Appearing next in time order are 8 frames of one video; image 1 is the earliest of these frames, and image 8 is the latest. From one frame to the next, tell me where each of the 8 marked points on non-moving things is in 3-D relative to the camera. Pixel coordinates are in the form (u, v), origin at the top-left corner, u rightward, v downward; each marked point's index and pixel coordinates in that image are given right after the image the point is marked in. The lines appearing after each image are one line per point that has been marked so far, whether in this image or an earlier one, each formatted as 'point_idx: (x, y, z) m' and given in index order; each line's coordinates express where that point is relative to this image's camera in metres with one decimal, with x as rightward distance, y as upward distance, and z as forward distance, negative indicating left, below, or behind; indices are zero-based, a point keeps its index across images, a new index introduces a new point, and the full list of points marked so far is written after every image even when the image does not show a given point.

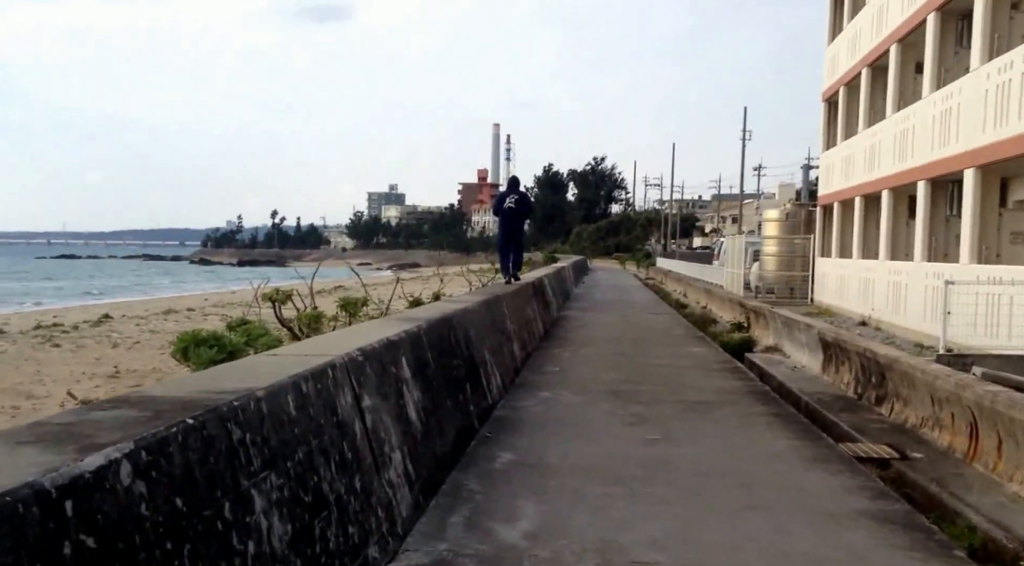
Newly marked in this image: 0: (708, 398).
0: (+2.0, -1.1, +10.0) m
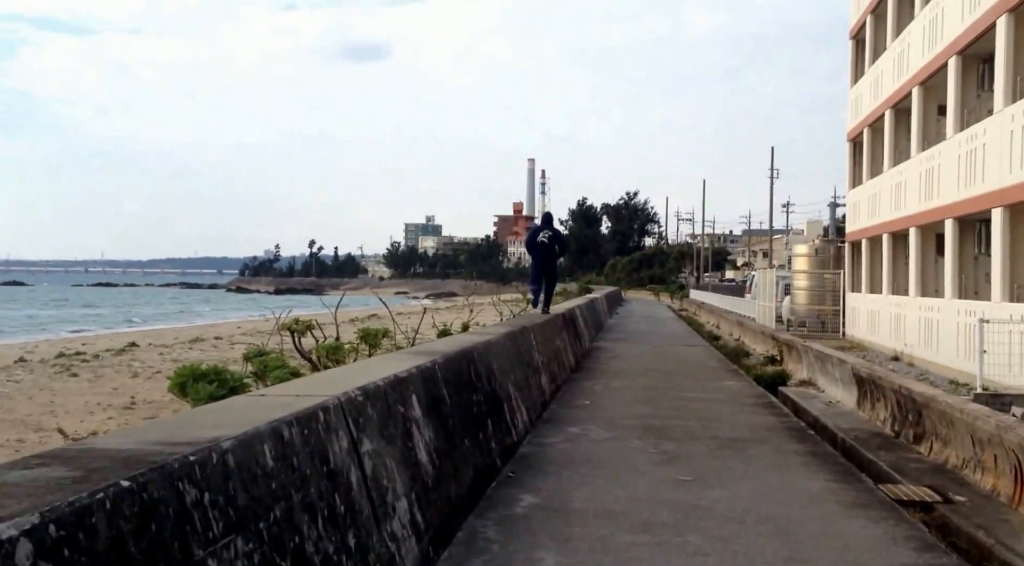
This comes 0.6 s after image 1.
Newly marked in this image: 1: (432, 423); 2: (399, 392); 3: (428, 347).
0: (+2.2, -1.5, +9.6) m
1: (-0.5, -0.8, +6.0) m
2: (-0.6, -0.6, +5.5) m
3: (-0.6, -0.5, +7.5) m
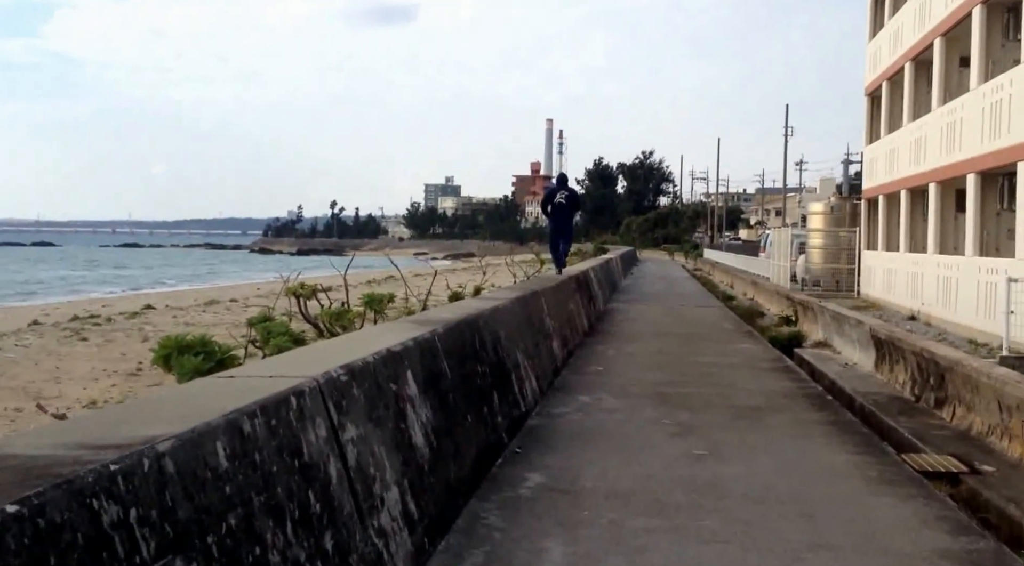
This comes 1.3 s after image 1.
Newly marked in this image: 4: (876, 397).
0: (+2.3, -1.1, +9.2) m
1: (-0.5, -0.7, +5.7) m
2: (-0.6, -0.4, +5.1) m
3: (-0.6, -0.2, +7.1) m
4: (+3.8, -1.2, +10.3) m
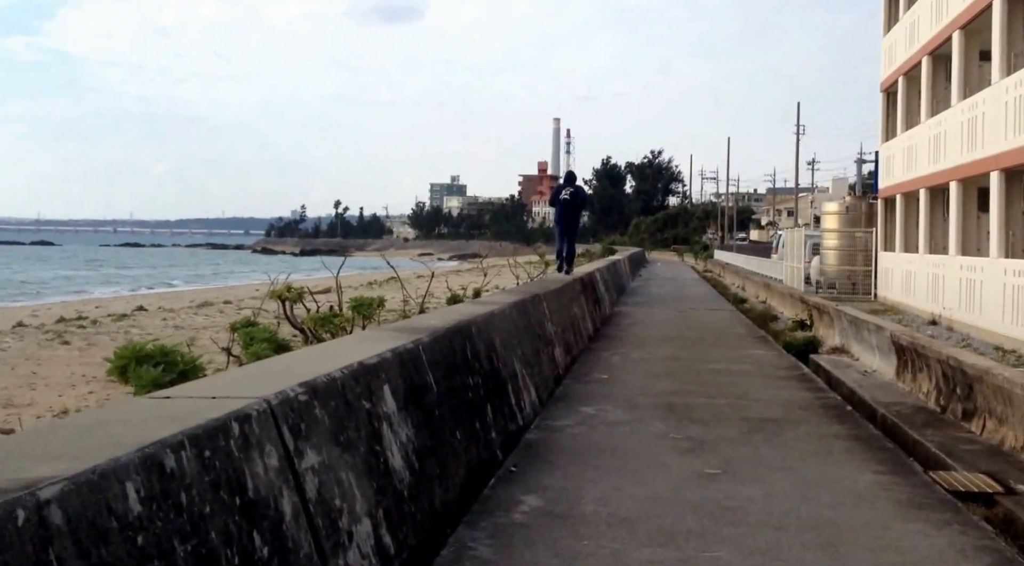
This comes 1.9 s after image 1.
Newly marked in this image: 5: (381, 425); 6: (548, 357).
0: (+2.3, -1.1, +8.6) m
1: (-0.5, -0.7, +5.1) m
2: (-0.7, -0.5, +4.6) m
3: (-0.6, -0.3, +6.6) m
4: (+3.7, -1.2, +9.7) m
5: (-0.6, -0.7, +4.6) m
6: (+0.4, -0.7, +10.0) m
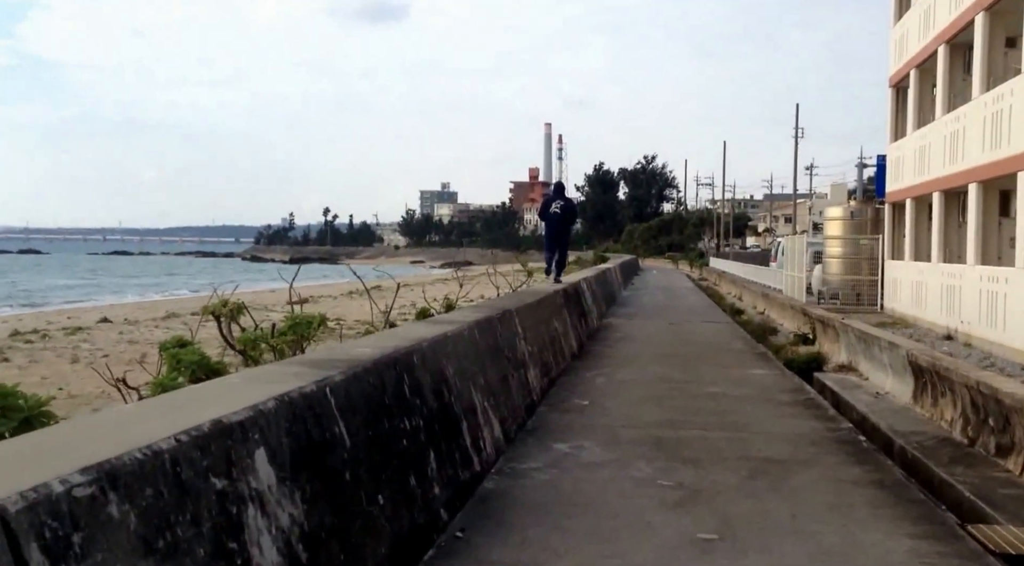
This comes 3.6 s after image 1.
0: (+2.0, -1.3, +7.4) m
1: (-0.8, -0.8, +3.9) m
2: (-0.9, -0.5, +3.3) m
3: (-0.9, -0.4, +5.3) m
4: (+3.5, -1.3, +8.4) m
5: (-0.9, -0.7, +3.3) m
6: (+0.1, -0.9, +8.7) m
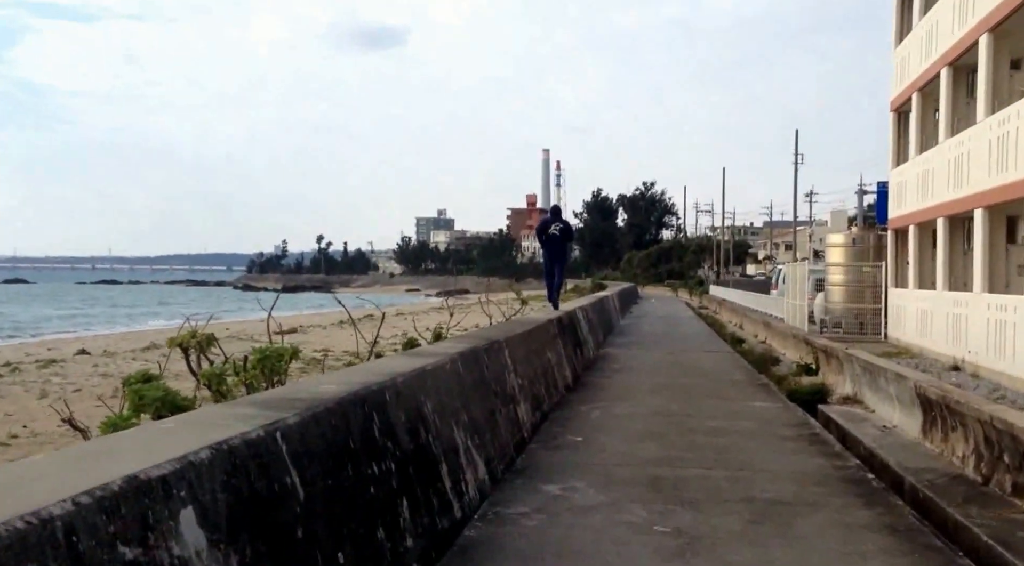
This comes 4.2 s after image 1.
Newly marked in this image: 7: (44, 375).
0: (+1.9, -1.5, +6.9) m
1: (-0.9, -0.9, +3.4) m
2: (-1.0, -0.6, +2.8) m
3: (-1.0, -0.5, +4.9) m
4: (+3.4, -1.6, +7.9) m
5: (-1.0, -0.8, +2.8) m
6: (0.0, -1.1, +8.2) m
7: (-8.6, -1.6, +18.7) m
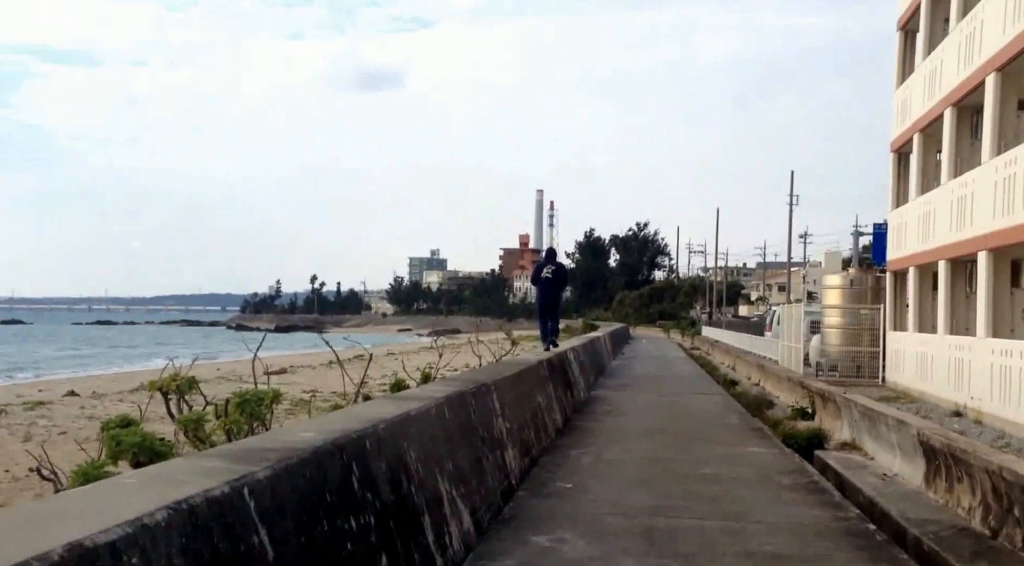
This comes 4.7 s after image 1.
0: (+1.8, -1.8, +6.6) m
1: (-0.9, -1.0, +3.1) m
2: (-1.1, -0.8, +2.5) m
3: (-1.1, -0.7, +4.6) m
4: (+3.3, -1.9, +7.6) m
5: (-1.0, -1.0, +2.5) m
6: (-0.1, -1.4, +7.9) m
7: (-8.8, -2.3, +18.3) m
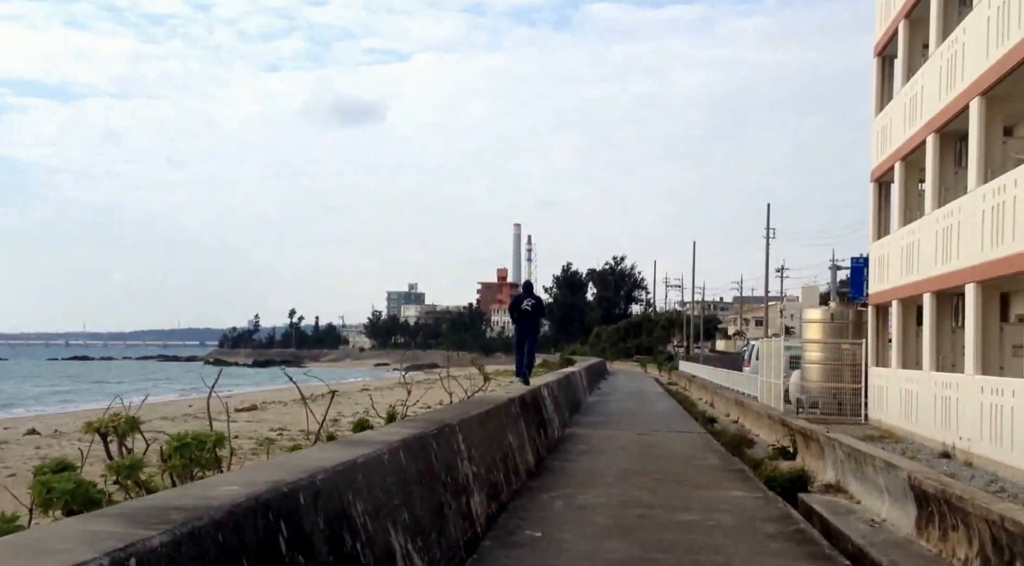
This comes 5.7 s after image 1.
0: (+1.6, -2.0, +6.0) m
1: (-1.1, -1.1, +2.5) m
2: (-1.2, -0.8, +2.0) m
3: (-1.3, -0.8, +4.0) m
4: (+3.0, -2.2, +7.1) m
5: (-1.2, -1.0, +2.0) m
6: (-0.4, -1.7, +7.3) m
7: (-9.3, -2.9, +17.4) m
